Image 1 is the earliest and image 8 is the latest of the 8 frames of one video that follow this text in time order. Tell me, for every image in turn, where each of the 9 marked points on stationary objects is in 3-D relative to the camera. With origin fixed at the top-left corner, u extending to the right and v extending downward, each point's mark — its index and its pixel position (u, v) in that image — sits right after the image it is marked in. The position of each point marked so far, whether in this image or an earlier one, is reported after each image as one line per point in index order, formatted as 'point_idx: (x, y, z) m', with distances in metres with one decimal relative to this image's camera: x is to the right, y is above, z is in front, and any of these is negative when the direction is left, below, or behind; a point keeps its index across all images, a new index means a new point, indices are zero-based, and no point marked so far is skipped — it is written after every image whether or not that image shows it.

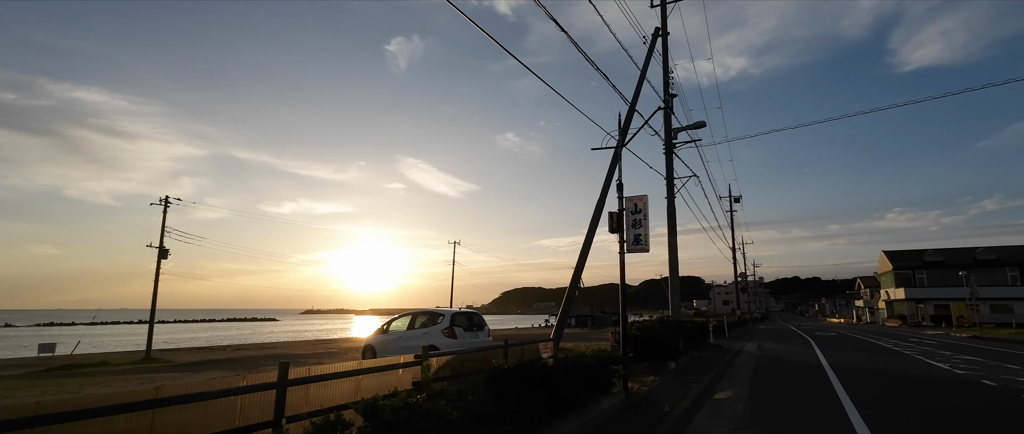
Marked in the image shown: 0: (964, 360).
0: (+12.7, -4.0, +15.0) m
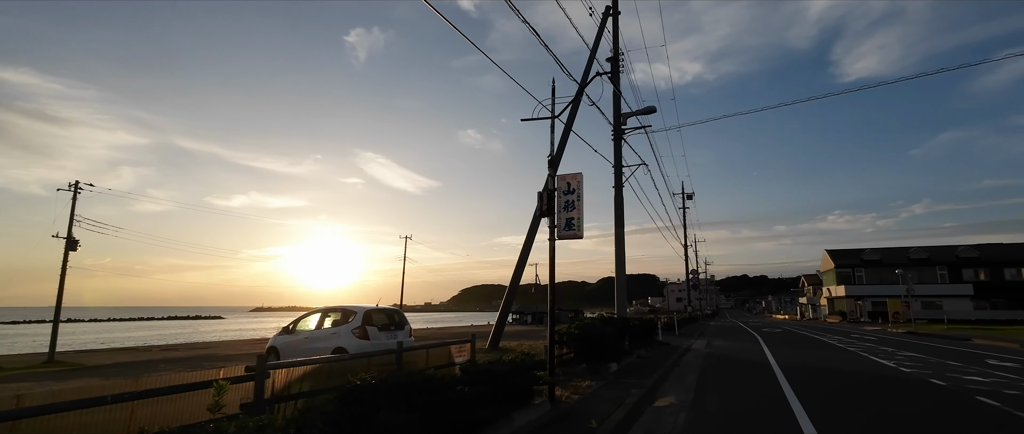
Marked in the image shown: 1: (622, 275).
0: (+11.0, -3.9, +14.9) m
1: (+3.5, -1.9, +17.1) m
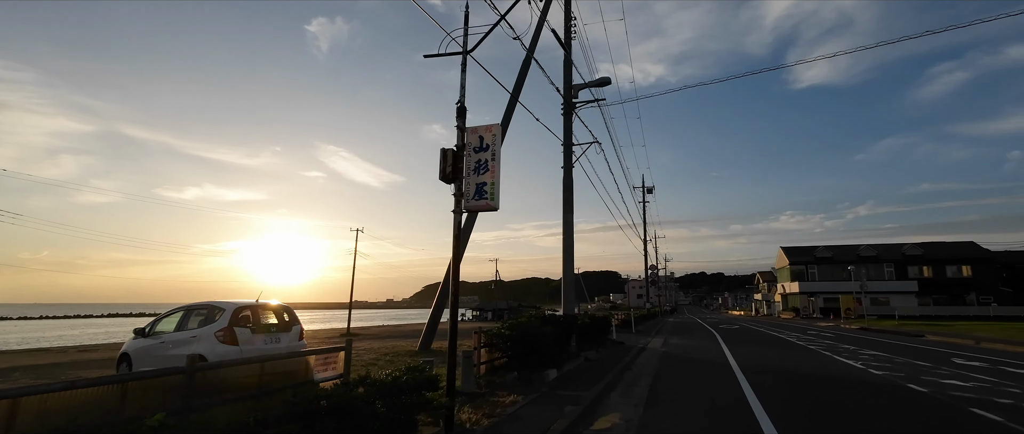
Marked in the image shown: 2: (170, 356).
0: (+9.4, -3.6, +14.0) m
1: (+1.8, -1.5, +15.7) m
2: (-4.4, -1.8, +7.0) m
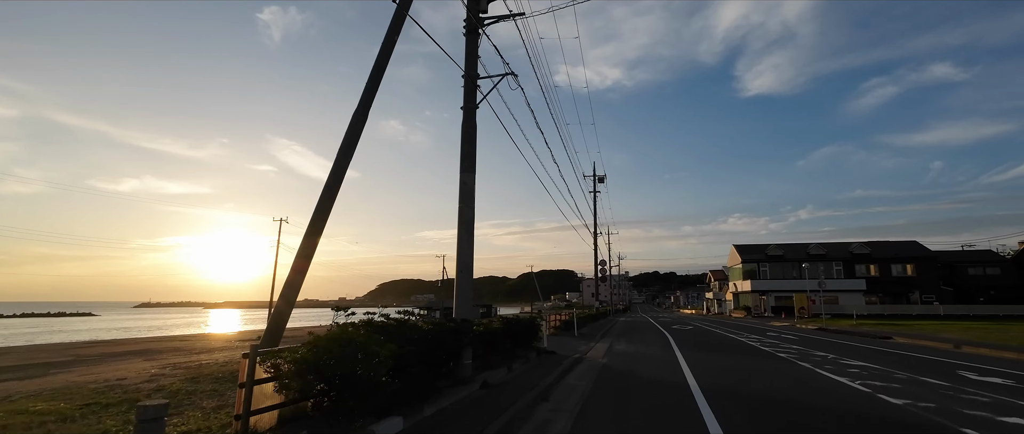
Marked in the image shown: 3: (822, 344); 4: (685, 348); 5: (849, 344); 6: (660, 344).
0: (+7.3, -3.1, +11.1) m
1: (-0.4, -0.9, +12.2) m
2: (-6.0, -1.2, +3.1) m
3: (+10.7, -4.4, +18.5) m
4: (+5.7, -4.3, +17.7) m
5: (+11.3, -4.3, +18.1) m
6: (+5.2, -4.5, +18.7) m
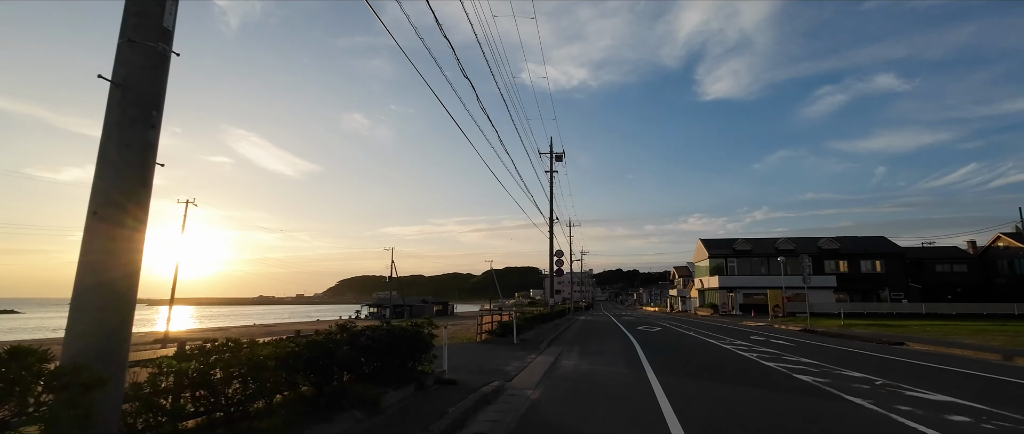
0: (+5.5, -2.3, +6.4) m
1: (-2.2, 0.0, +7.0) m
2: (-7.2, -0.3, -2.5) m
3: (+8.4, -3.6, +14.0) m
4: (+3.5, -3.5, +12.9) m
5: (+9.1, -3.5, +13.7) m
6: (+2.9, -3.7, +13.9) m
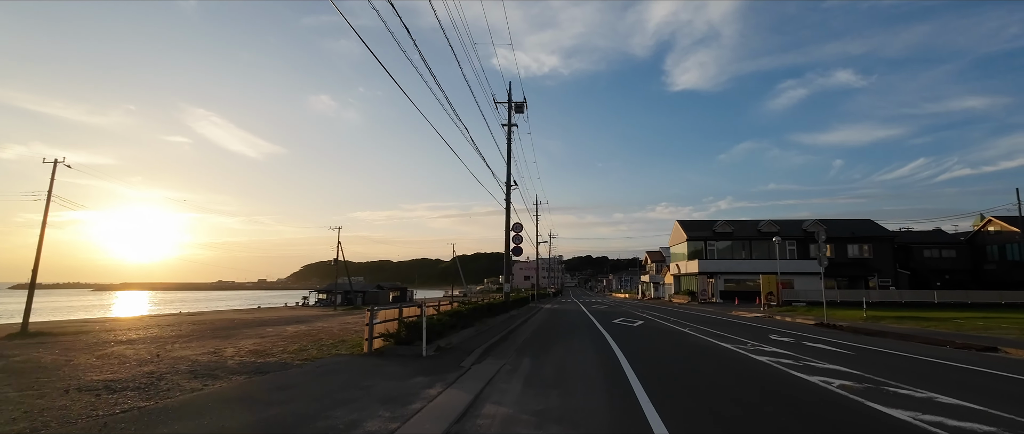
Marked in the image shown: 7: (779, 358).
0: (+4.3, -1.4, +0.3) m
1: (-3.4, +1.0, +0.4) m
2: (-7.8, +0.6, -9.3) m
3: (+6.8, -2.5, +8.0) m
4: (+2.0, -2.3, +6.6) m
5: (+7.5, -2.4, +7.7) m
6: (+1.3, -2.5, +7.7) m
7: (+5.8, -3.0, +11.5) m
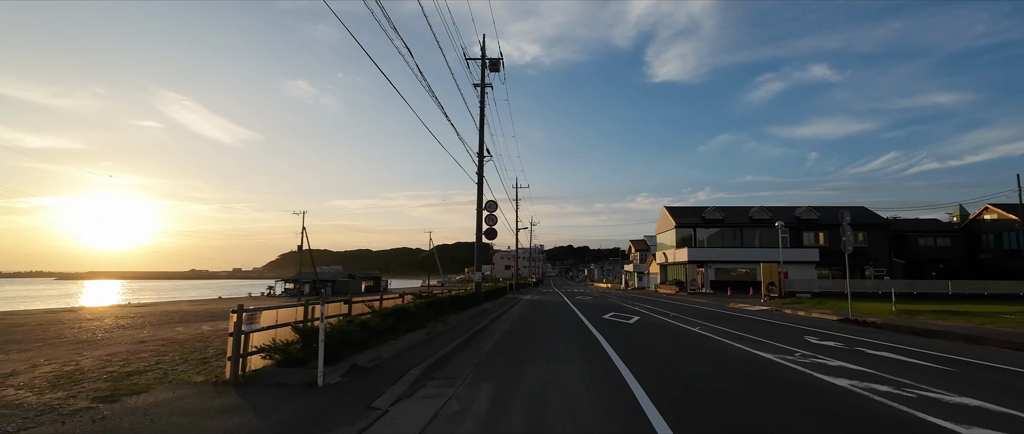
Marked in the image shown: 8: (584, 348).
0: (+4.1, -0.9, -3.4) m
1: (-3.6, +1.5, -3.6) m
2: (-7.7, +0.9, -13.4) m
3: (+6.3, -1.9, +4.5) m
4: (+1.5, -1.8, +2.9) m
5: (+7.0, -1.8, +4.2) m
6: (+0.8, -1.9, +3.9) m
7: (+5.2, -2.4, +8.0) m
8: (+2.0, -3.6, +15.1) m
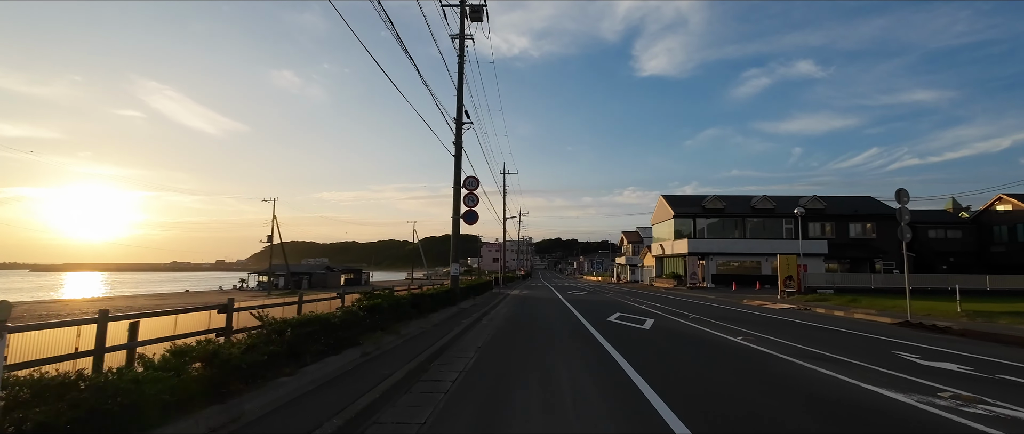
0: (+4.1, -0.6, -7.1) m
1: (-3.6, +1.8, -7.5) m
2: (-7.4, +1.1, -17.5) m
3: (+6.2, -1.5, +0.8) m
4: (+1.4, -1.4, -0.9) m
5: (+6.8, -1.4, +0.6) m
6: (+0.7, -1.5, +0.1) m
7: (+5.0, -1.9, +4.3) m
8: (+1.7, -3.0, +11.3) m
